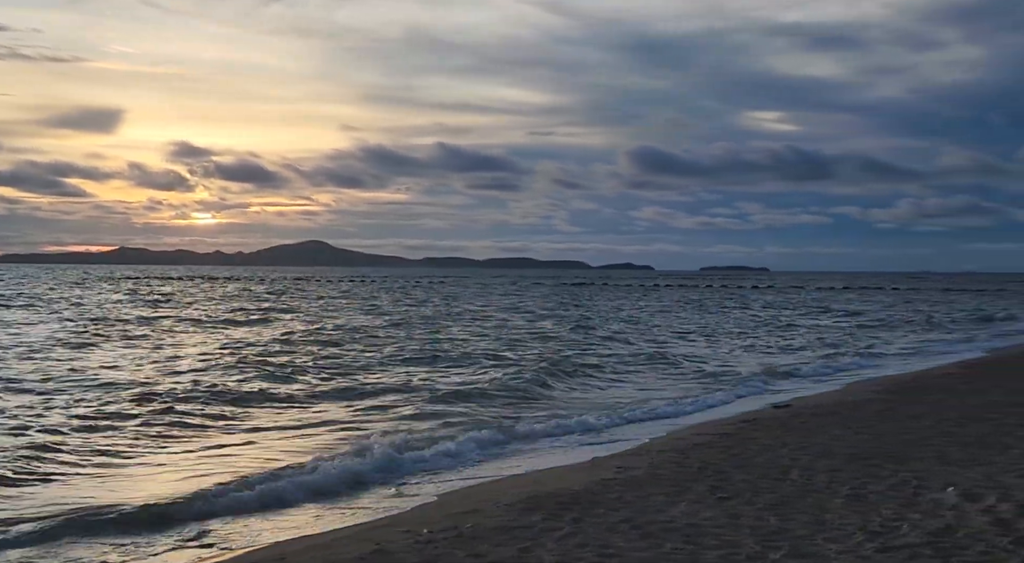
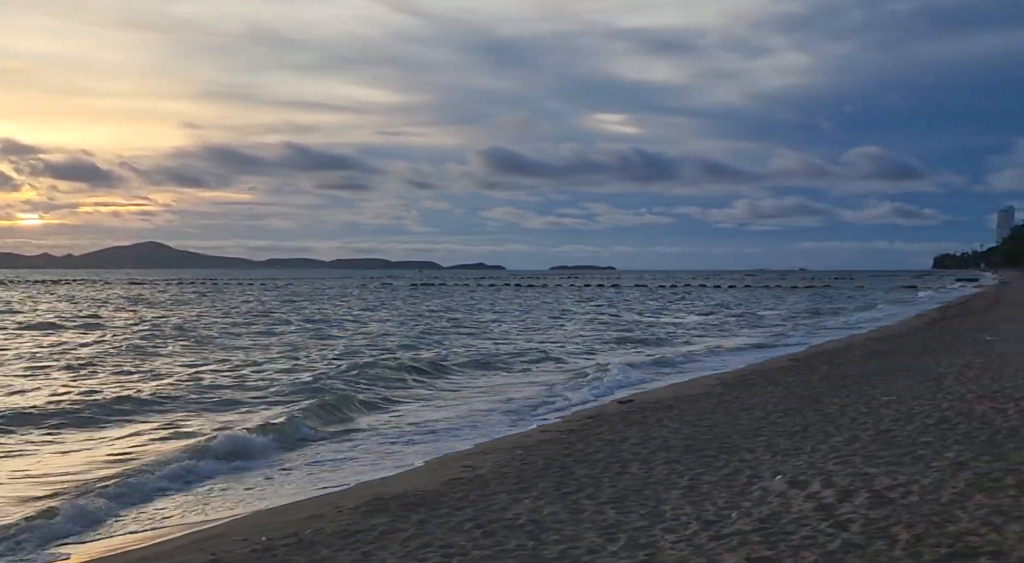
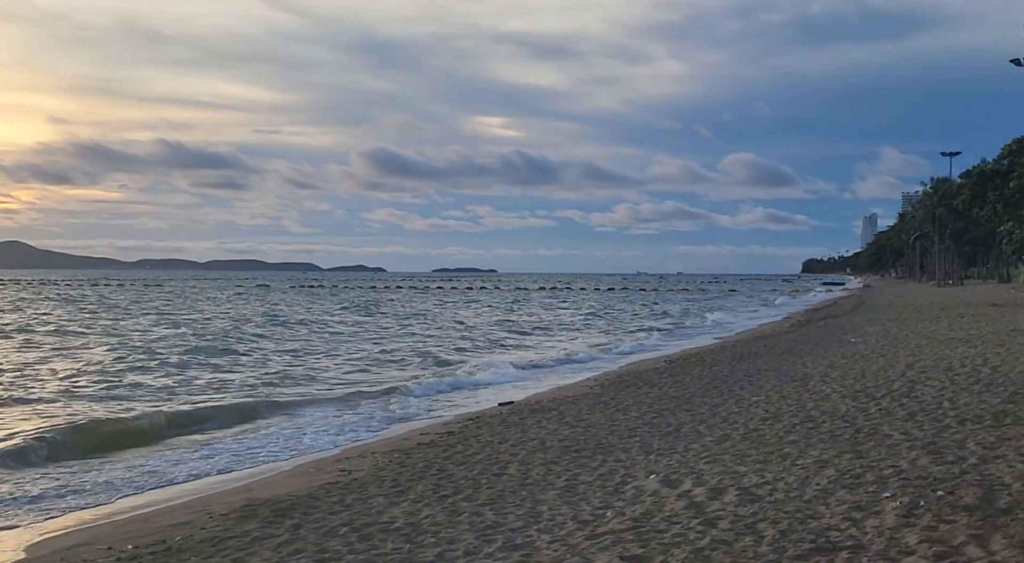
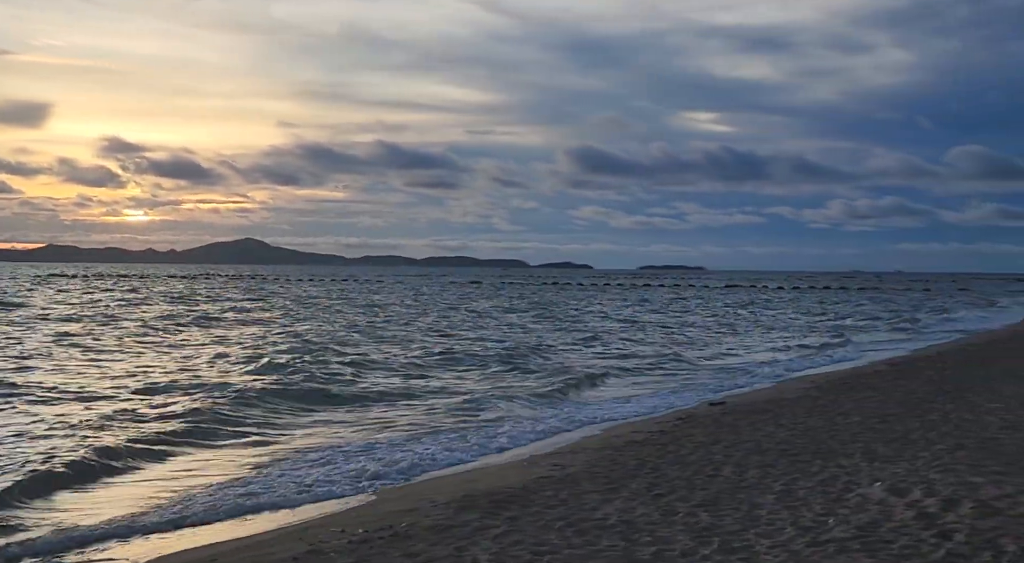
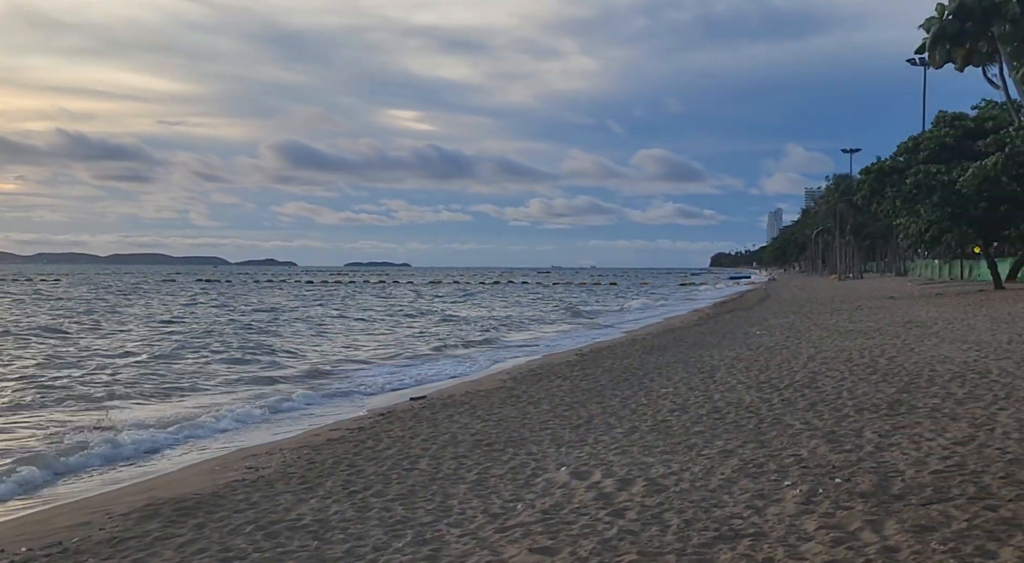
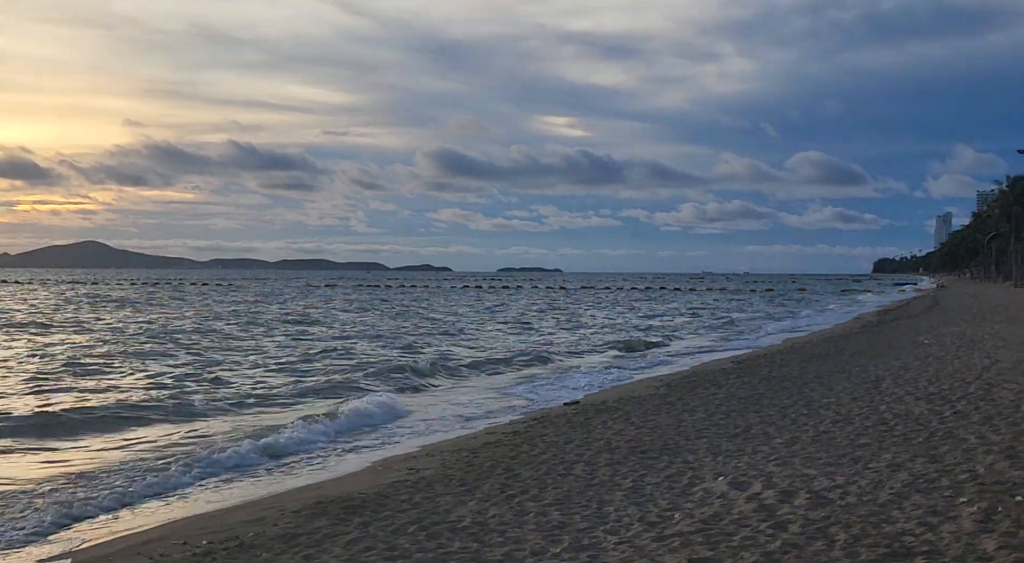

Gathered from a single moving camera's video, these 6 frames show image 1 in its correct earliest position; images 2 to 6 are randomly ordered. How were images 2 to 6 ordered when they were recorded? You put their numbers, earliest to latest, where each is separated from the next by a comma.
4, 2, 6, 3, 5
